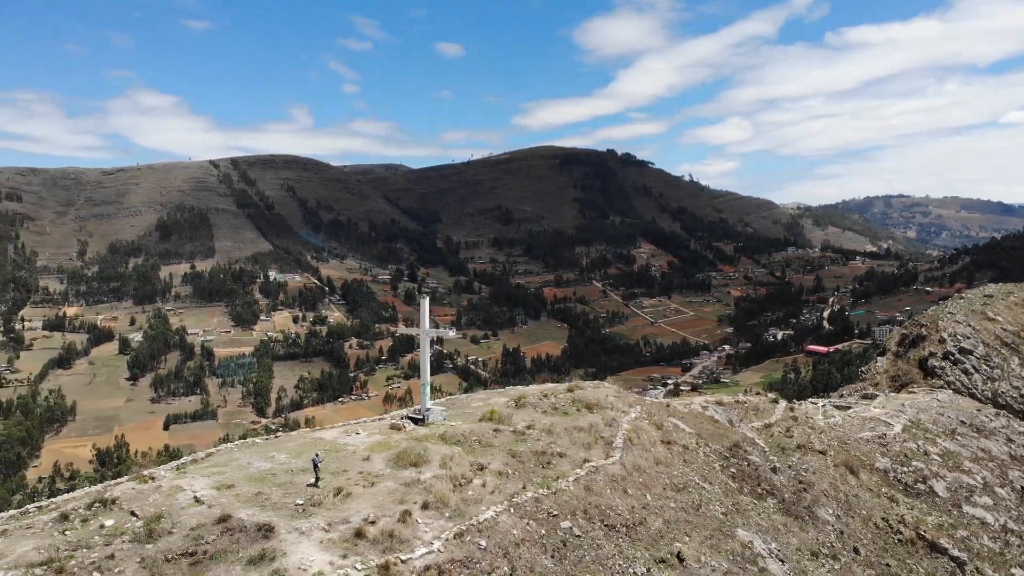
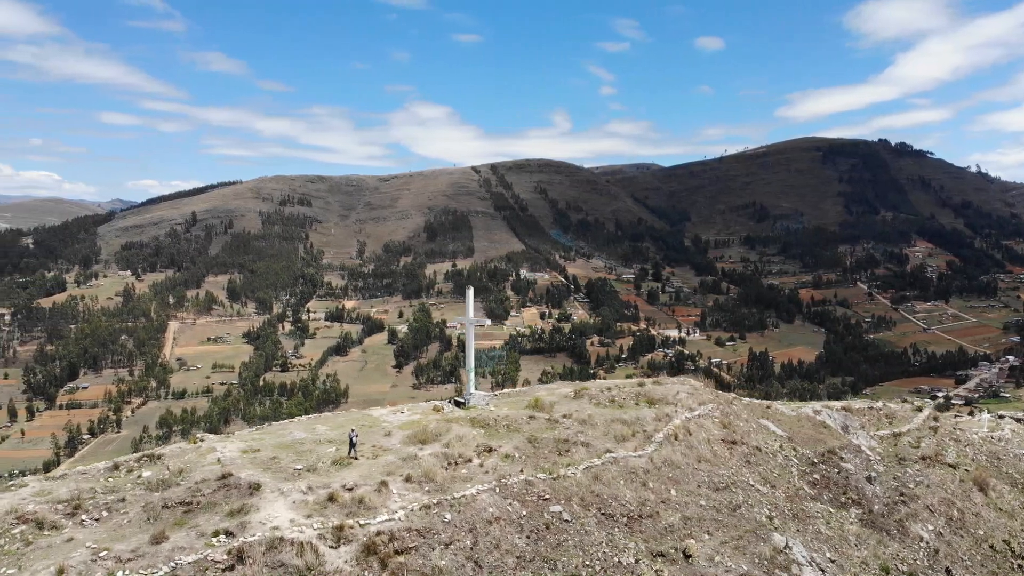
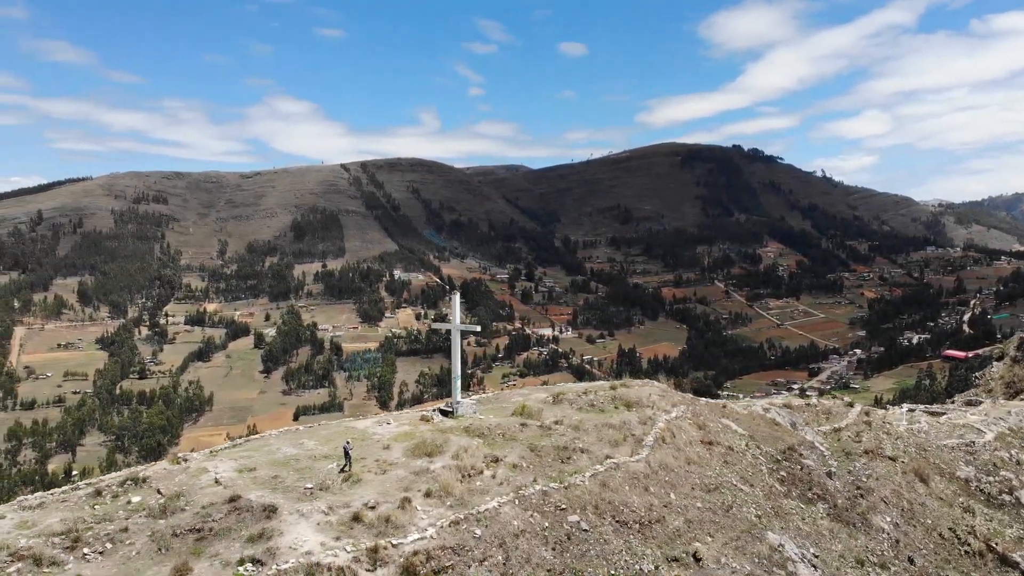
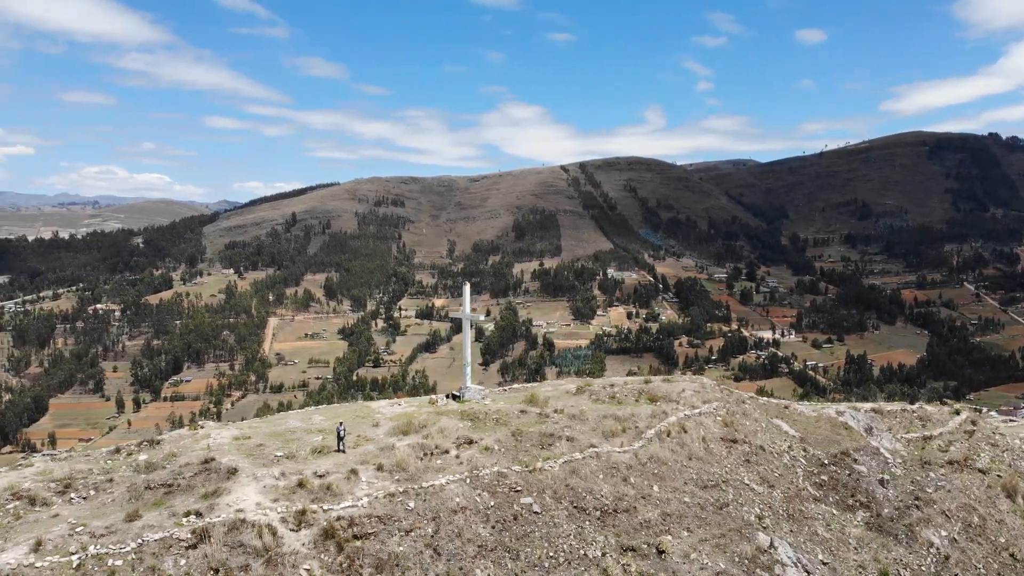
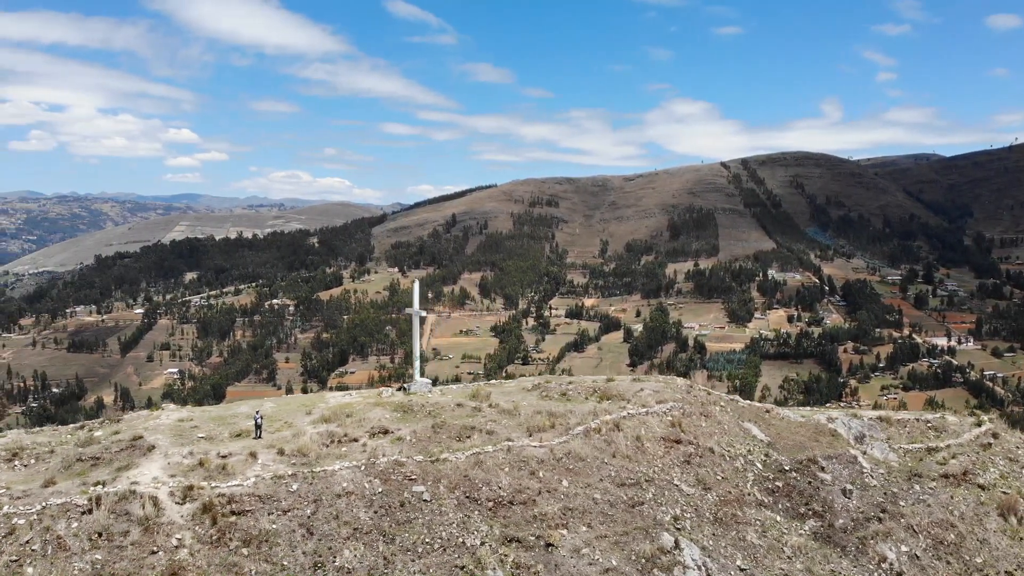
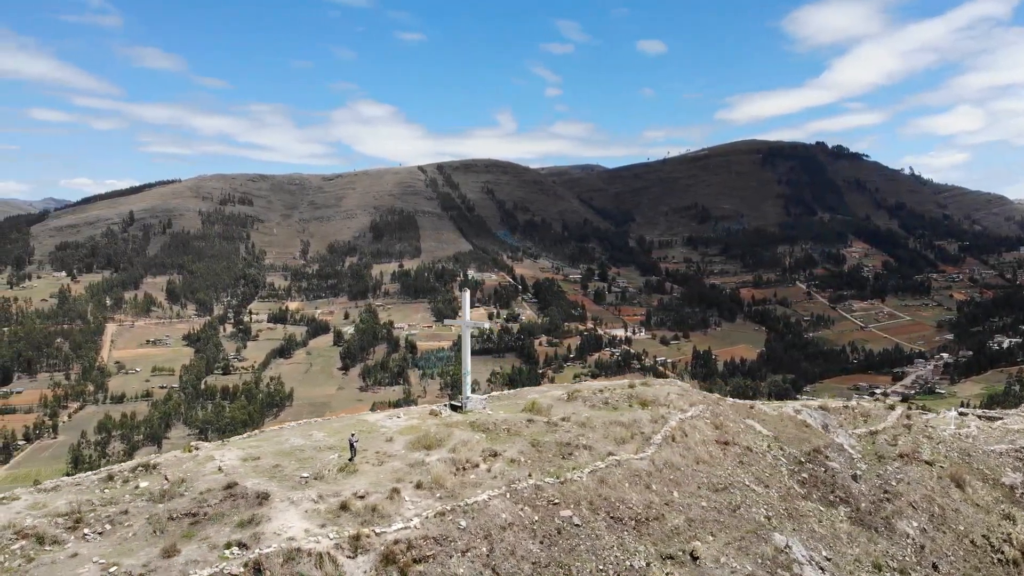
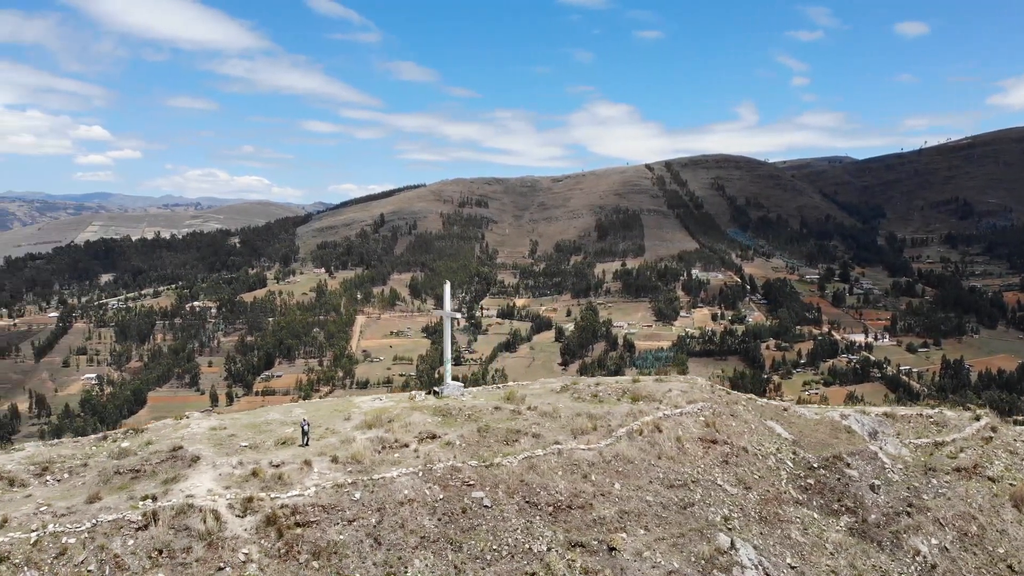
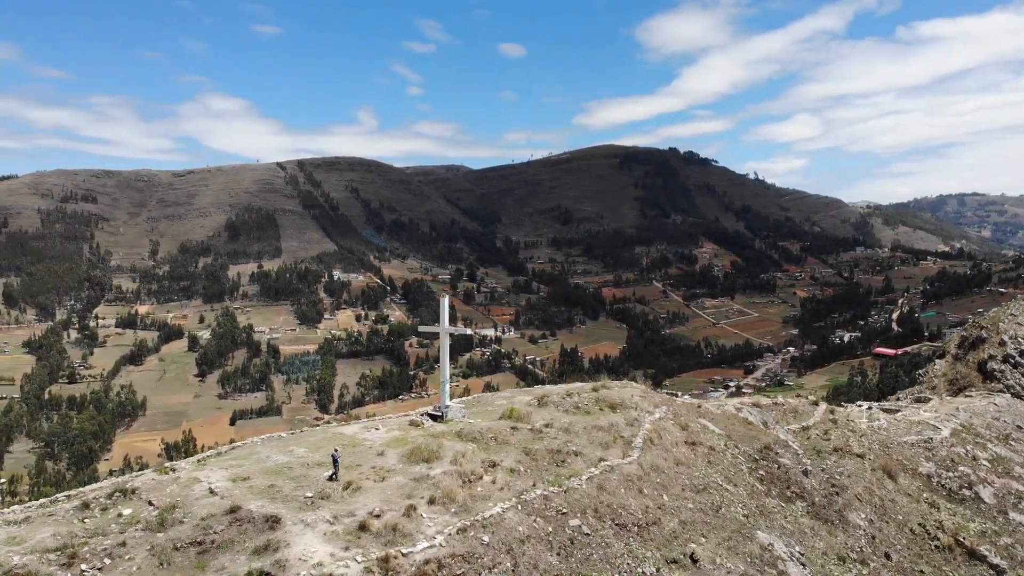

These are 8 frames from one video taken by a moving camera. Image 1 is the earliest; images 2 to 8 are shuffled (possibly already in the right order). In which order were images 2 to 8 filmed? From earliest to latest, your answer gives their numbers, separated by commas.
8, 3, 6, 2, 4, 7, 5
